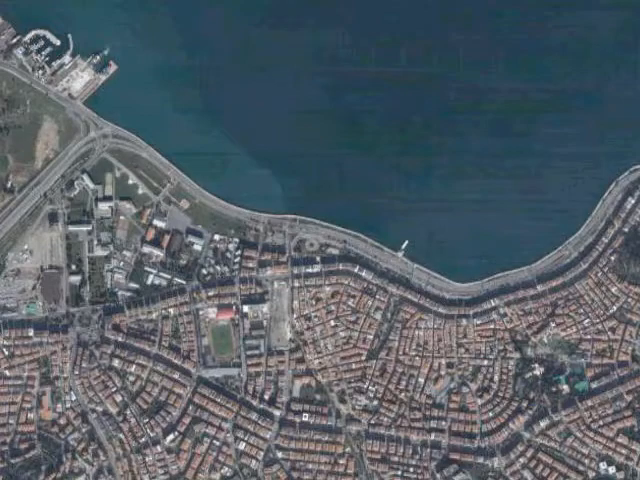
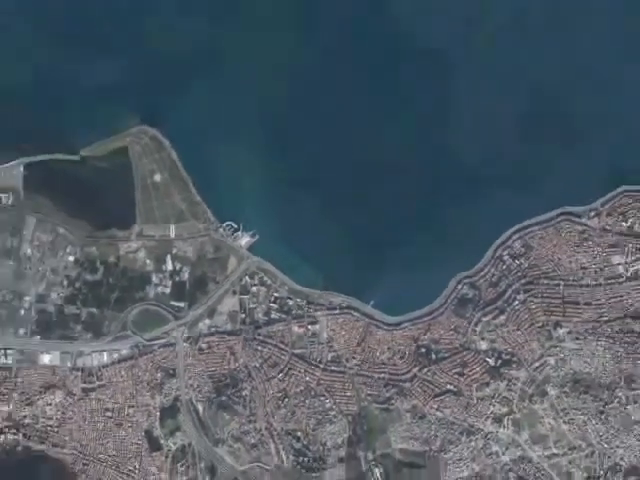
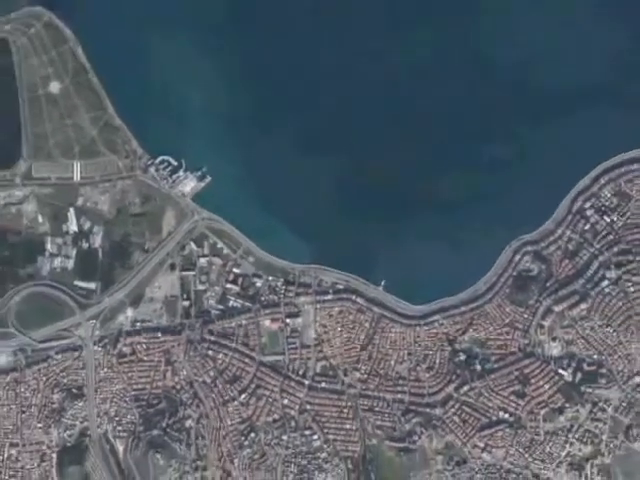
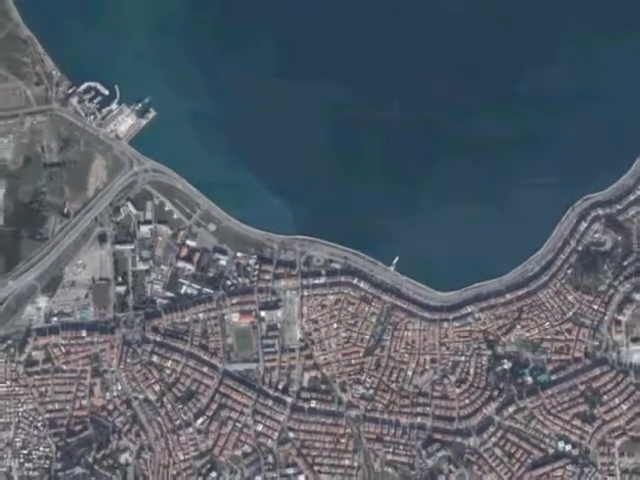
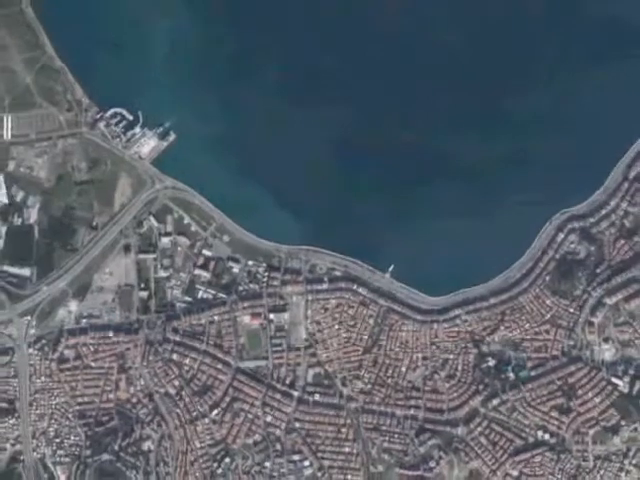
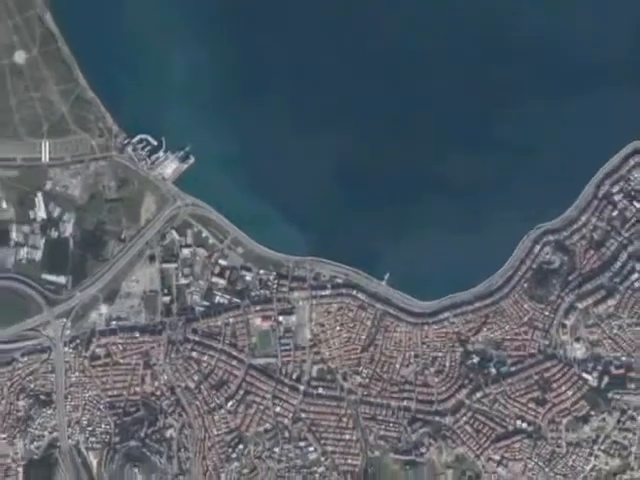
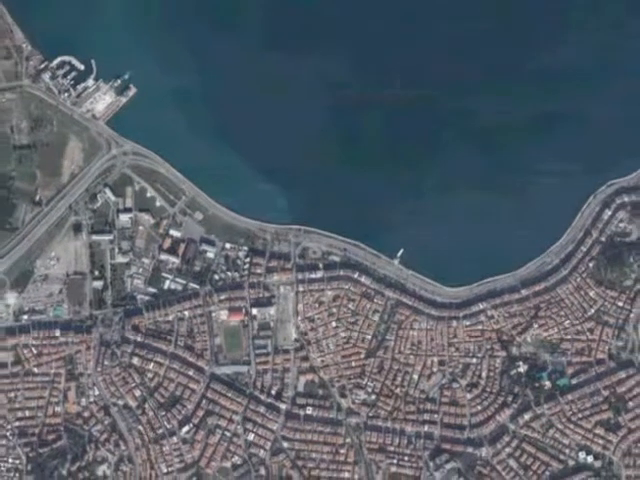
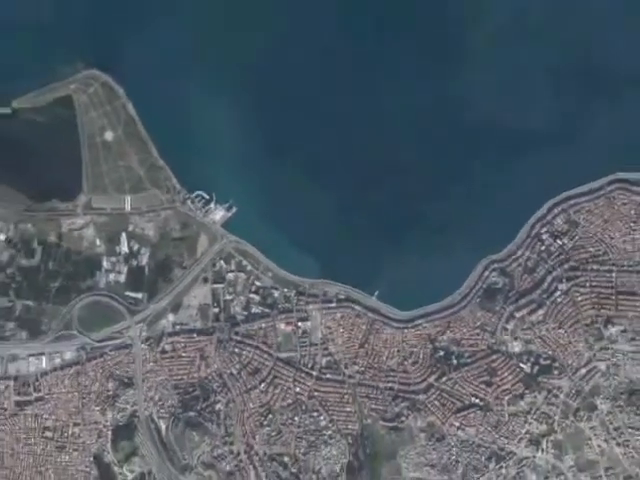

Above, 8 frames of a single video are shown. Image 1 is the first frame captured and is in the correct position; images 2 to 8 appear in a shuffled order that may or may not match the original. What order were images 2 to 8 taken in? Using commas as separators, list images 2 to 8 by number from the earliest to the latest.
7, 4, 5, 6, 3, 8, 2
